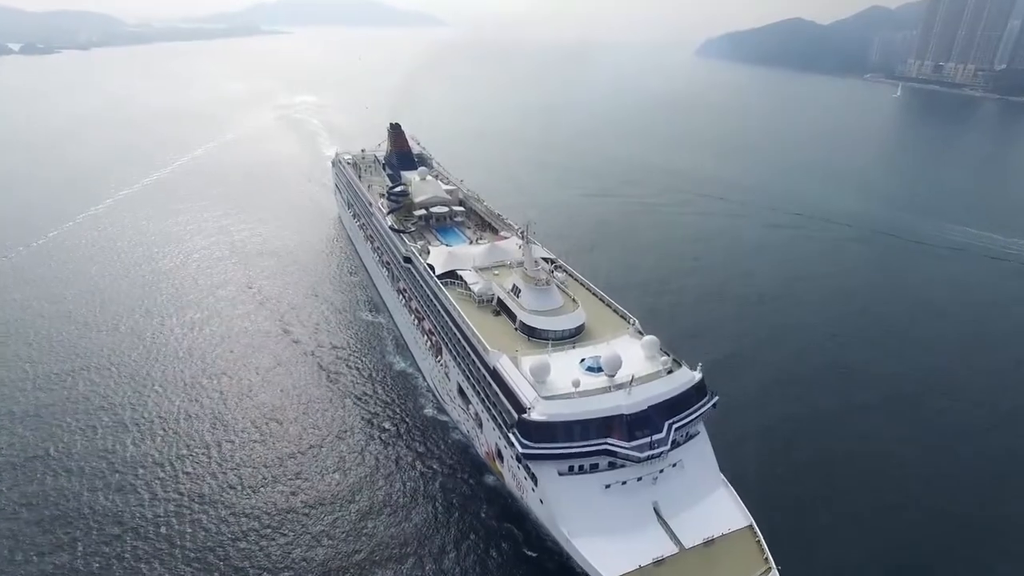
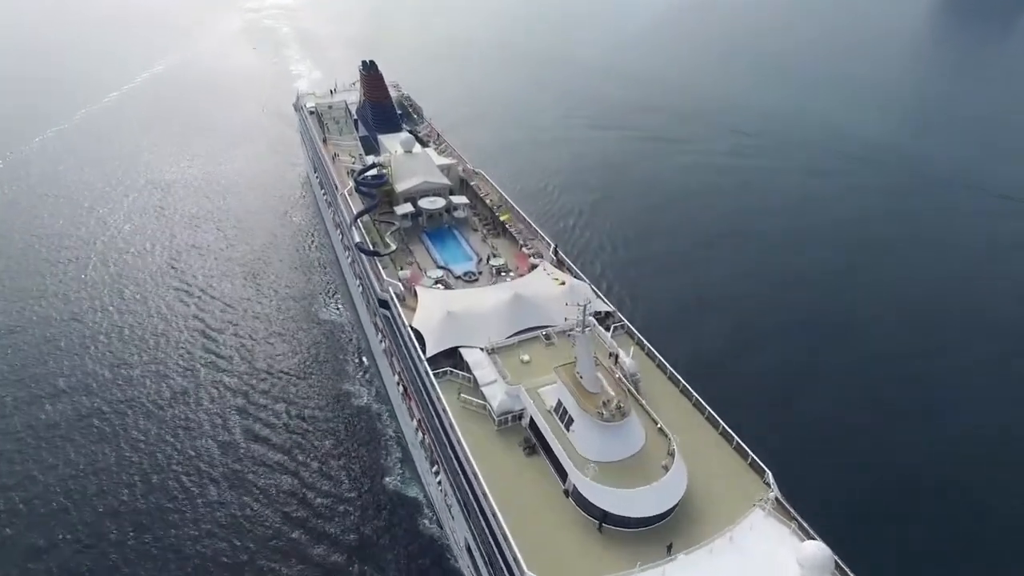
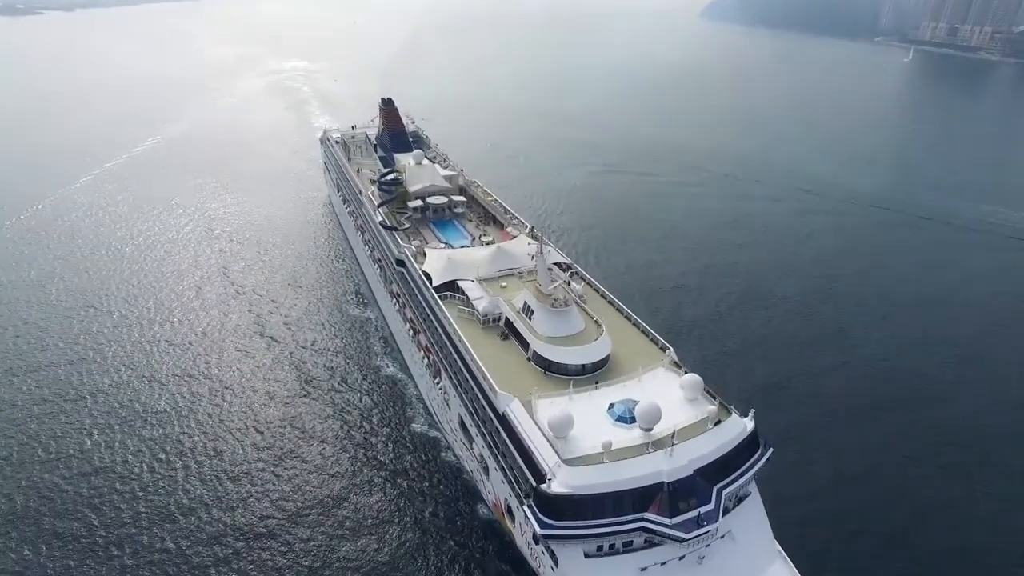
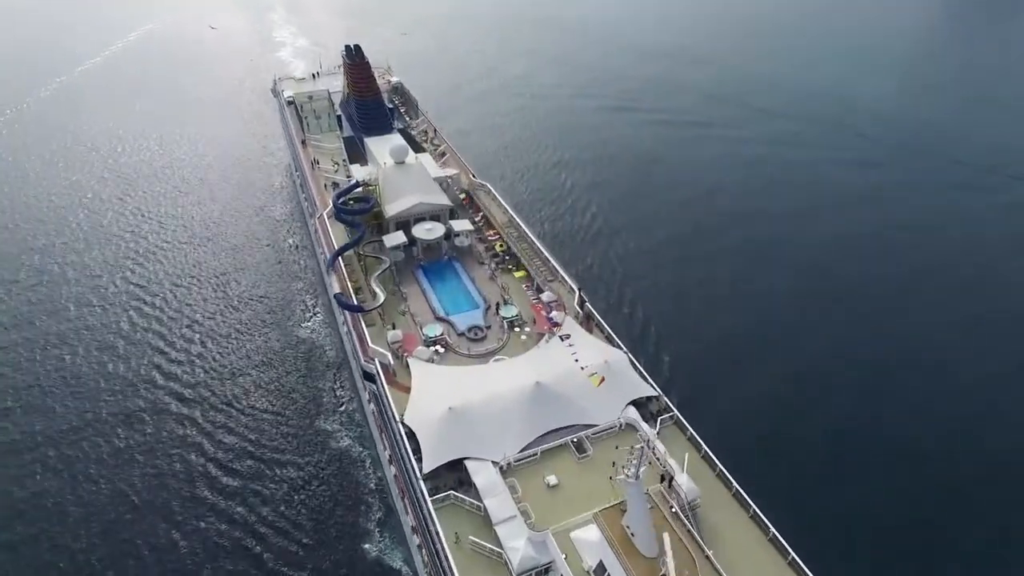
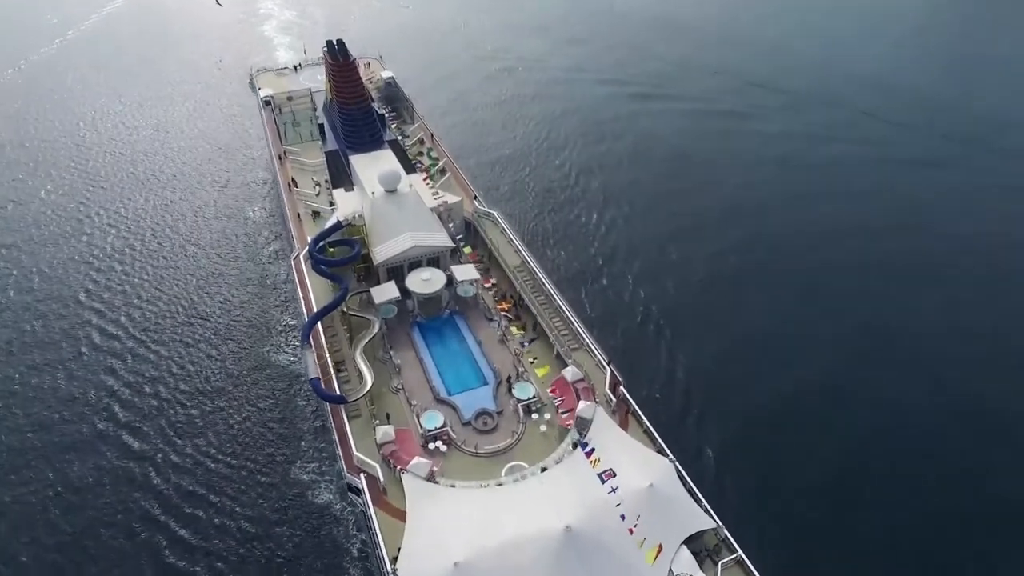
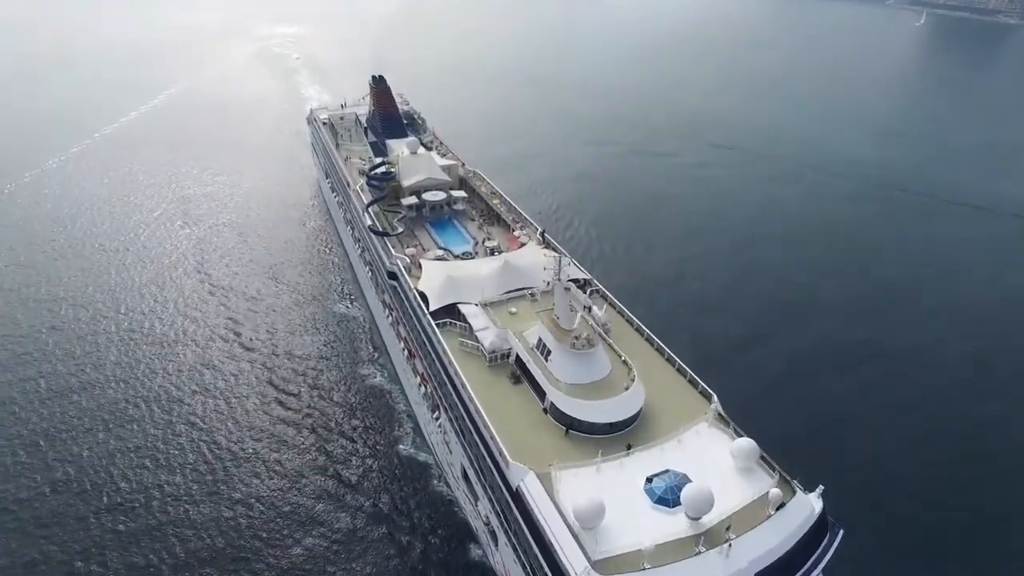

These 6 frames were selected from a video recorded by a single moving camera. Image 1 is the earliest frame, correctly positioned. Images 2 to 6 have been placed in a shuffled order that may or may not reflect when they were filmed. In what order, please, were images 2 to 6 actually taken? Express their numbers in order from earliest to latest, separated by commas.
3, 6, 2, 4, 5
